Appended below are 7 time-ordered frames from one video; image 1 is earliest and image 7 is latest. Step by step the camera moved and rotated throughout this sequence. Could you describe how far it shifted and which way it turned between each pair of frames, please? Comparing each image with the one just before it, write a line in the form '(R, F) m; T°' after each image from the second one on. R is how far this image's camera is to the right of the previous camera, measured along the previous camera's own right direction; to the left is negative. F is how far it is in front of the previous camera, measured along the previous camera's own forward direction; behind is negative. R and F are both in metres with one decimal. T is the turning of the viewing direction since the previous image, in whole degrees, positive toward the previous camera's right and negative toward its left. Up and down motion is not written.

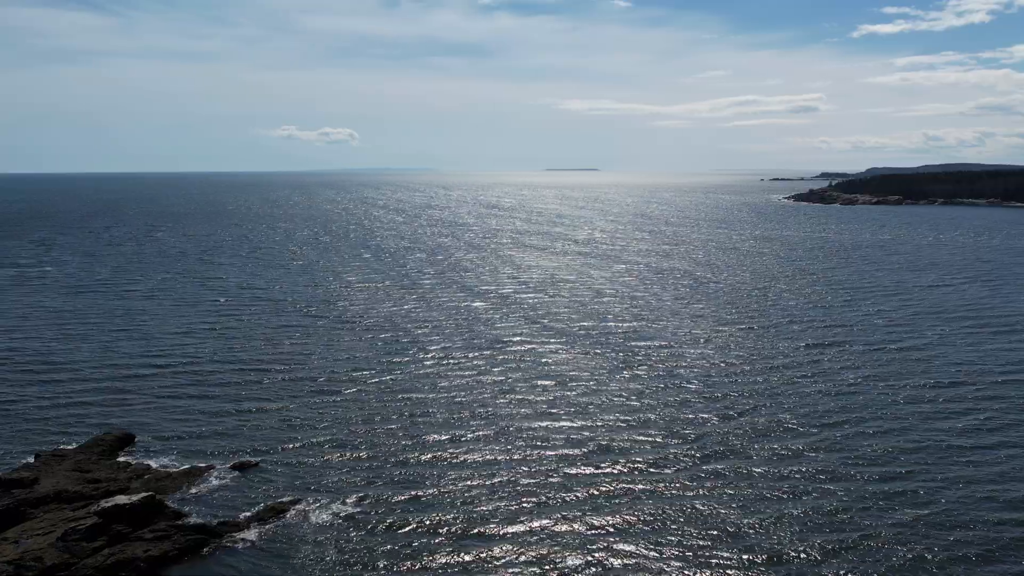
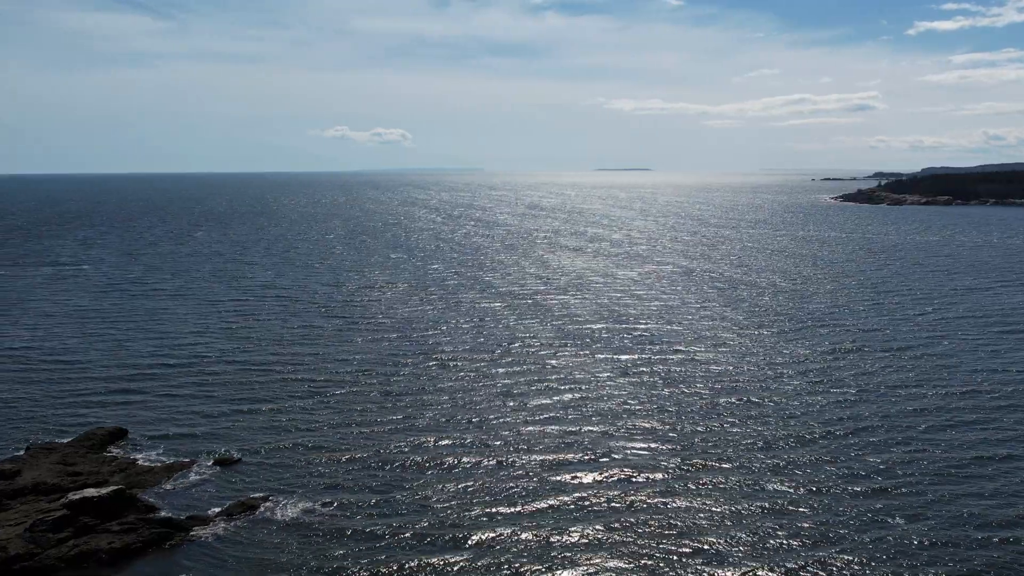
(+1.7, -0.2) m; -3°
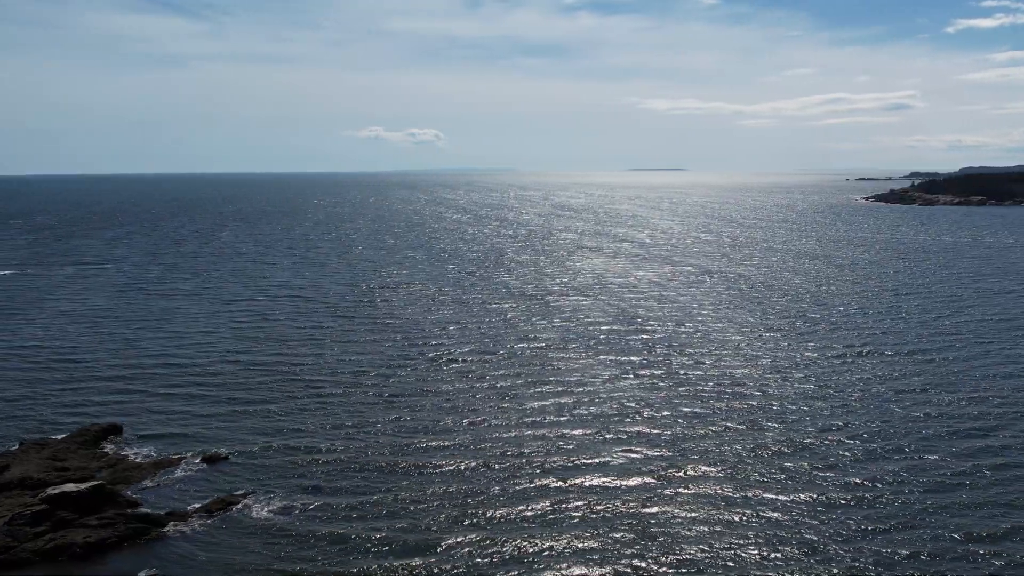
(+1.2, -0.1) m; -2°
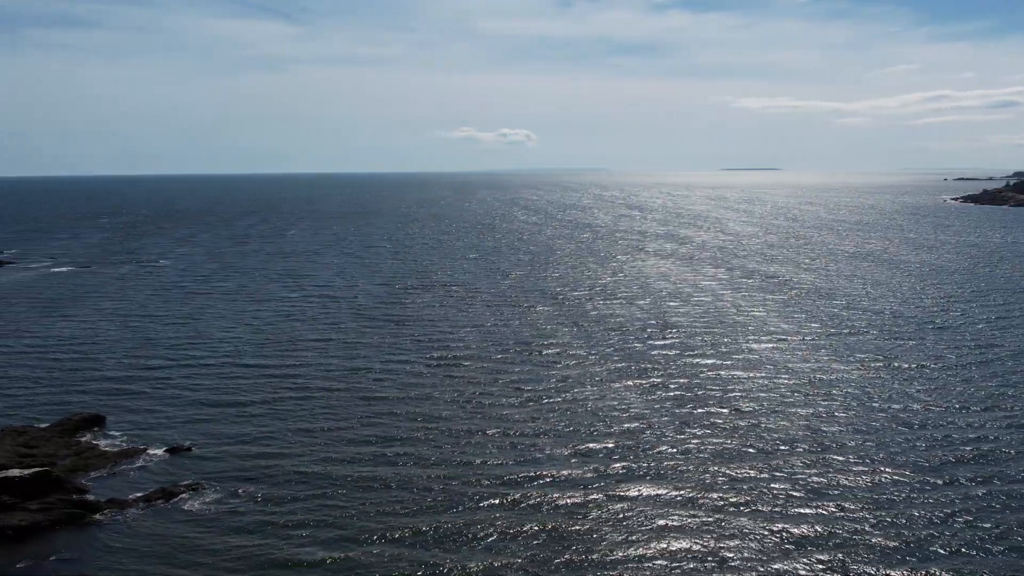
(+3.5, -0.2) m; -5°
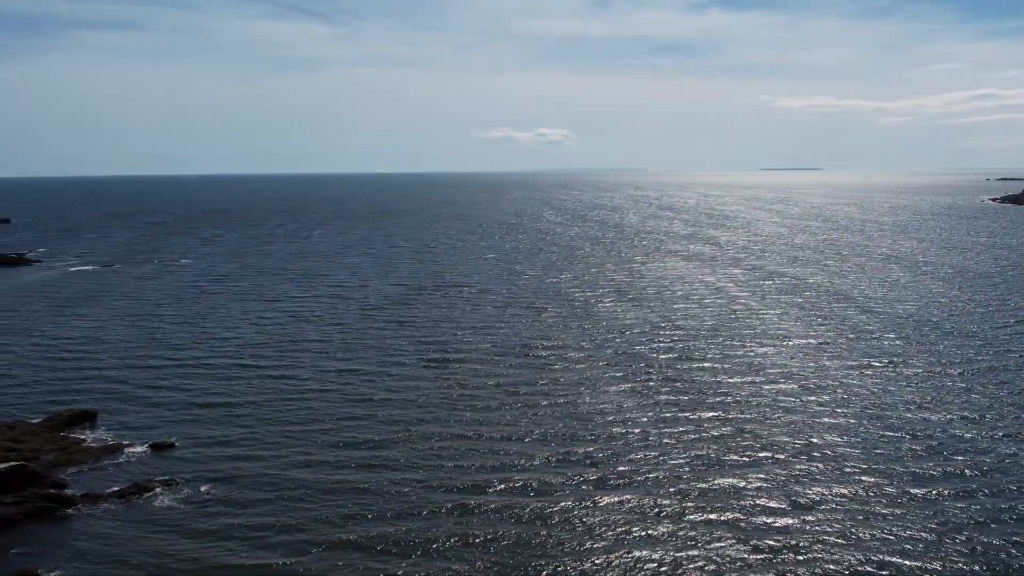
(+1.6, -0.2) m; -2°
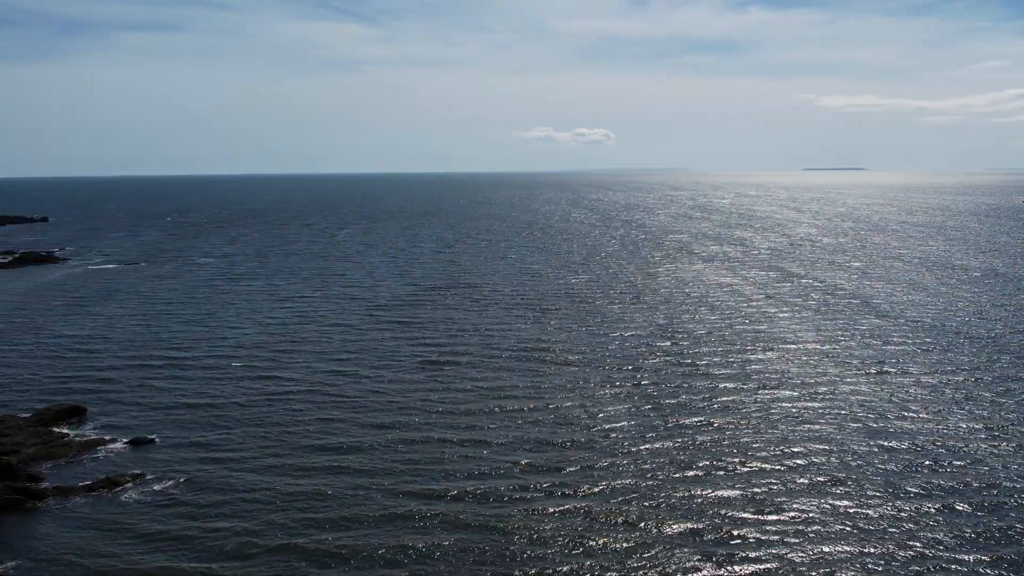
(+1.9, -0.2) m; -2°
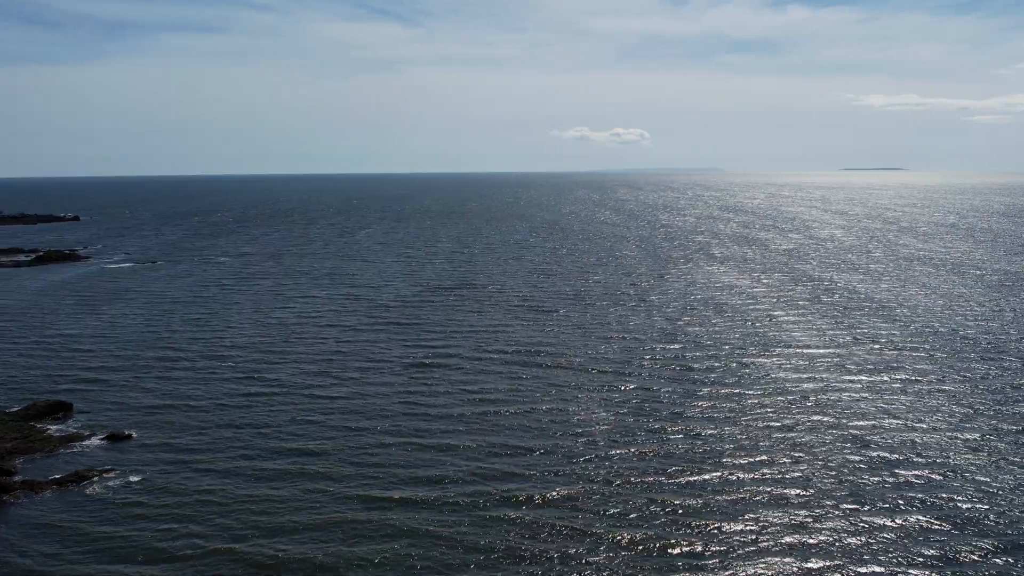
(+2.0, -0.4) m; -2°
